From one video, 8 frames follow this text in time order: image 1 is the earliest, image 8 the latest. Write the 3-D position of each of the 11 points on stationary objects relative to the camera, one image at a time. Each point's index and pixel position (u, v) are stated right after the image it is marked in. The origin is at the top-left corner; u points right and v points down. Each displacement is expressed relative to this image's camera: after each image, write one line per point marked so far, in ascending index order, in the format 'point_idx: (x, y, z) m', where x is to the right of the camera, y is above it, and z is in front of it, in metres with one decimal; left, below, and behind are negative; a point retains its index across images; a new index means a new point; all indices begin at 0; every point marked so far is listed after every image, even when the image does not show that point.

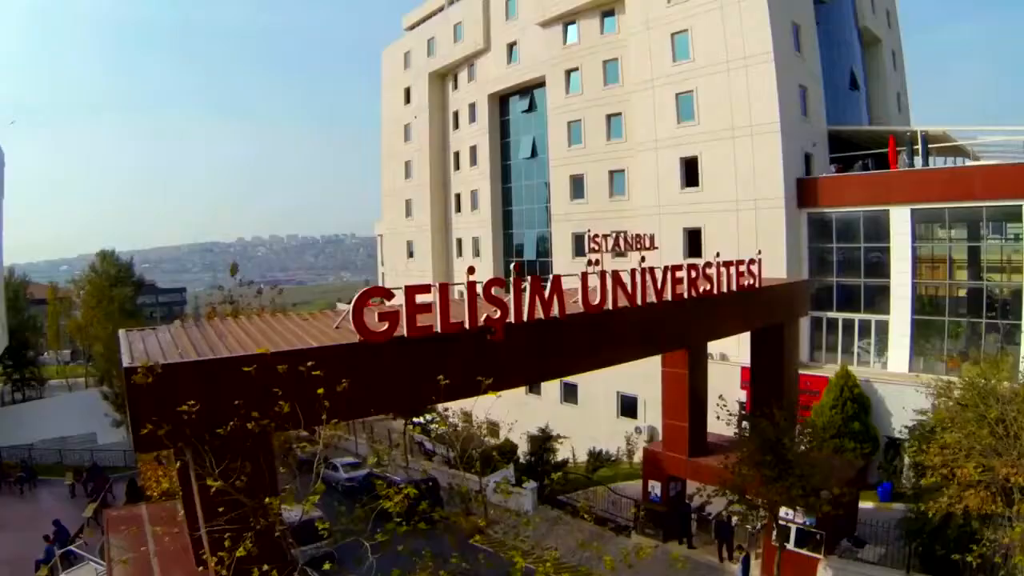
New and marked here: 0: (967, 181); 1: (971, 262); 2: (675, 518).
0: (+14.2, +3.2, +19.3) m
1: (+14.9, +1.2, +19.4) m
2: (+3.7, -5.3, +14.7) m
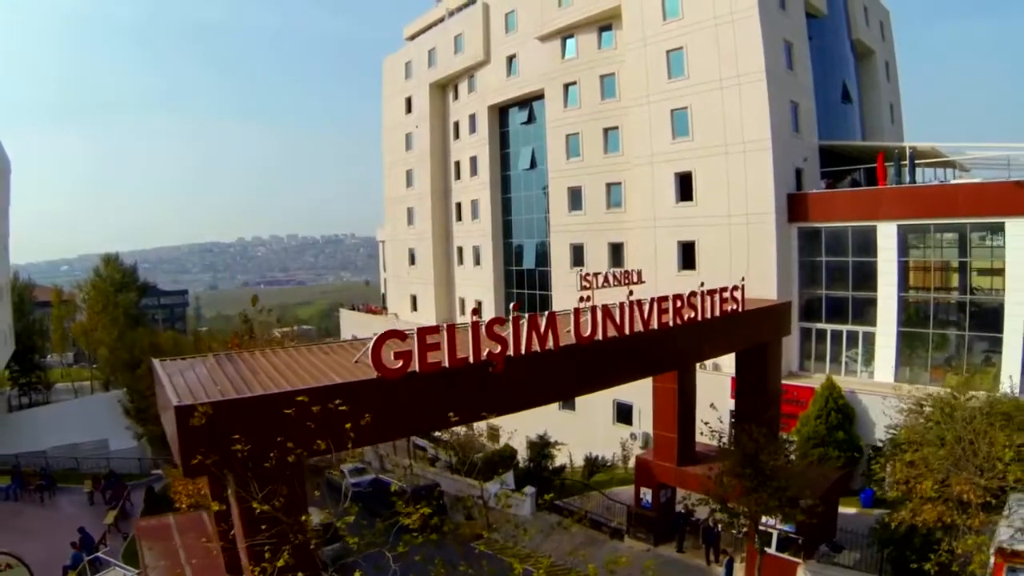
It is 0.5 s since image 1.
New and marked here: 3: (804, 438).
0: (+14.1, +2.8, +20.0) m
1: (+14.9, +0.8, +20.2) m
2: (+3.7, -5.7, +15.4) m
3: (+8.4, -4.3, +18.1) m
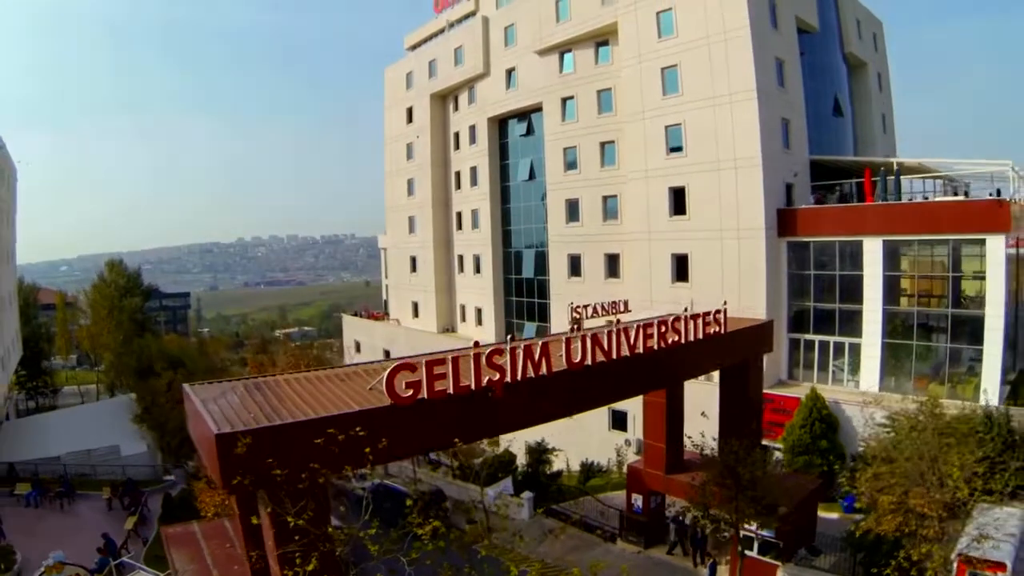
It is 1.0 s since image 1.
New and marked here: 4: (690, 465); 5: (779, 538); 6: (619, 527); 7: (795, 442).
0: (+14.1, +2.4, +20.8) m
1: (+14.8, +0.4, +21.0) m
2: (+3.7, -6.2, +16.2) m
3: (+8.4, -4.8, +18.9) m
4: (+4.5, -4.4, +16.0) m
5: (+5.8, -5.4, +13.6) m
6: (+2.9, -6.3, +16.9) m
7: (+8.5, -4.6, +18.8) m
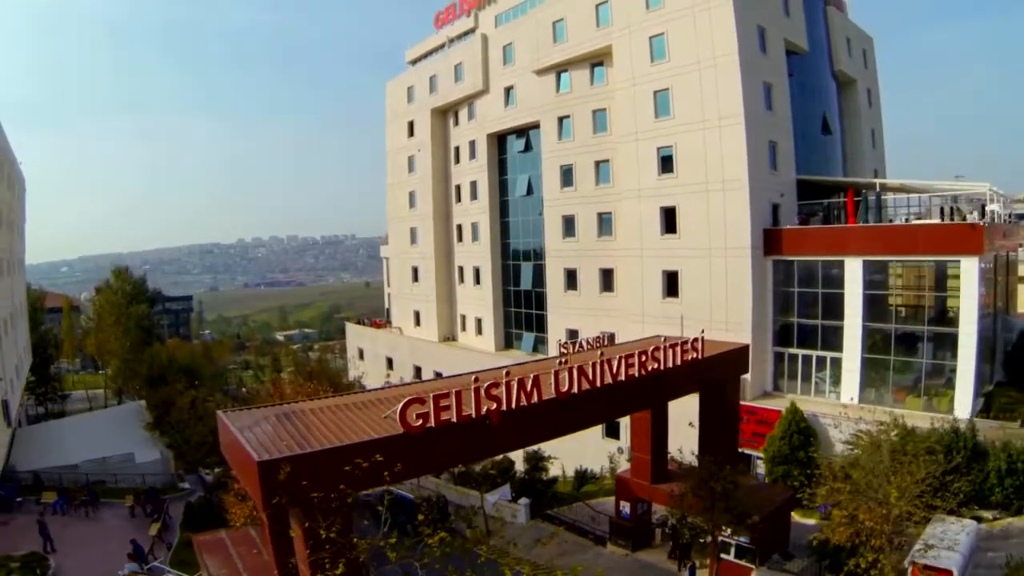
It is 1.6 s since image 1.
0: (+14.0, +1.7, +22.0) m
1: (+14.8, -0.3, +22.2) m
2: (+3.6, -6.8, +17.4) m
3: (+8.3, -5.4, +20.1) m
4: (+4.4, -5.1, +17.1) m
5: (+5.7, -6.0, +14.8) m
6: (+2.8, -7.0, +18.1) m
7: (+8.4, -5.3, +19.9) m
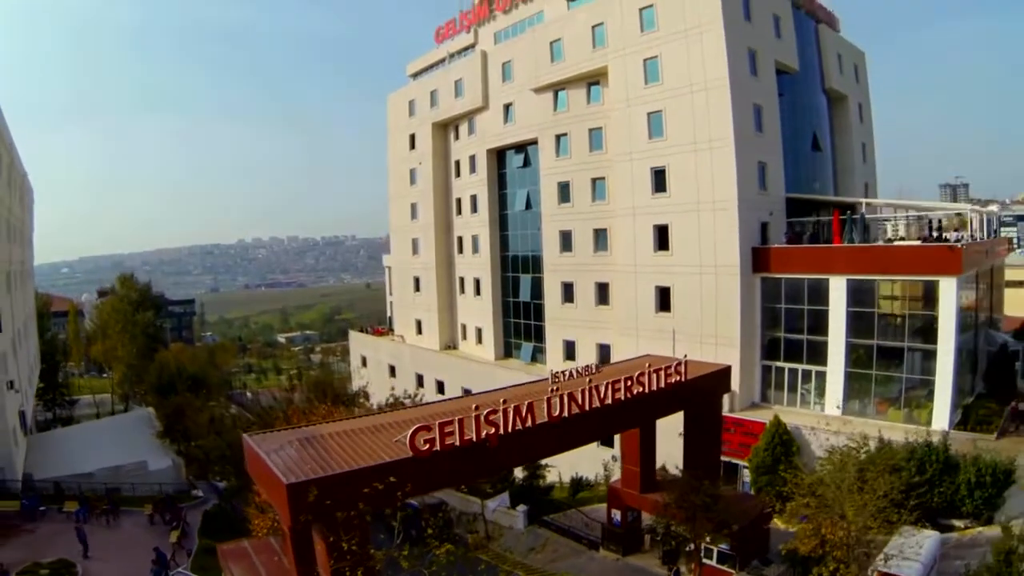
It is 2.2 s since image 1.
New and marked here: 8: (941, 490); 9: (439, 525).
0: (+14.0, +1.1, +23.0) m
1: (+14.7, -0.9, +23.2) m
2: (+3.6, -7.4, +18.5) m
3: (+8.2, -6.0, +21.1) m
4: (+4.3, -5.7, +18.2) m
5: (+5.6, -6.6, +15.8) m
6: (+2.7, -7.6, +19.1) m
7: (+8.4, -5.9, +21.0) m
8: (+13.0, -6.2, +18.9) m
9: (-2.0, -6.6, +17.5) m
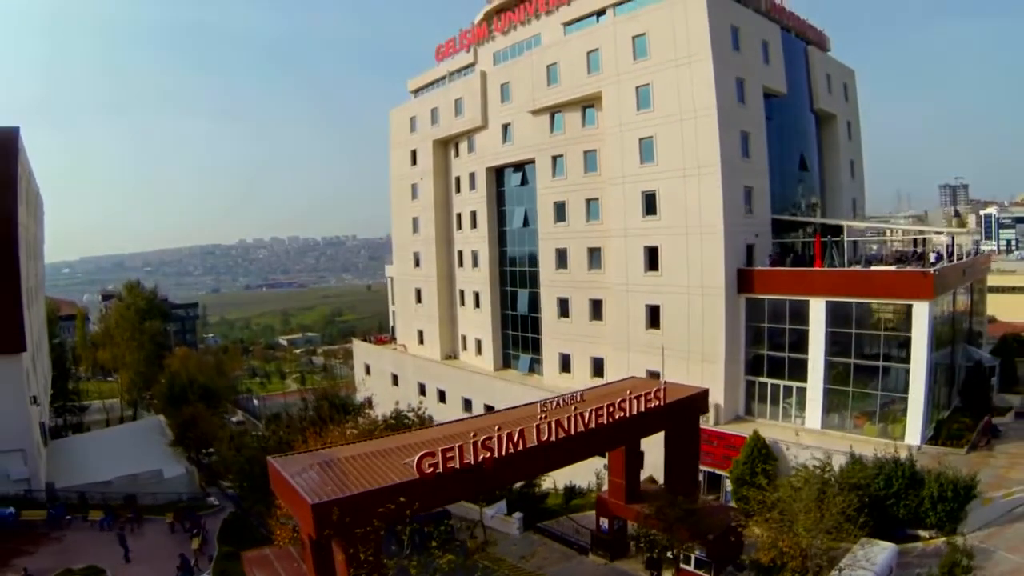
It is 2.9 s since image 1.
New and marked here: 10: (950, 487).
0: (+13.9, +0.2, +24.5) m
1: (+14.6, -1.8, +24.7) m
2: (+3.4, -8.2, +19.9) m
3: (+8.1, -6.9, +22.6) m
4: (+4.2, -6.5, +19.6) m
5: (+5.5, -7.4, +17.3) m
6: (+2.6, -8.4, +20.5) m
7: (+8.2, -6.7, +22.4) m
8: (+12.9, -7.0, +20.3) m
9: (-2.2, -7.4, +18.9) m
10: (+13.9, -6.3, +19.7) m
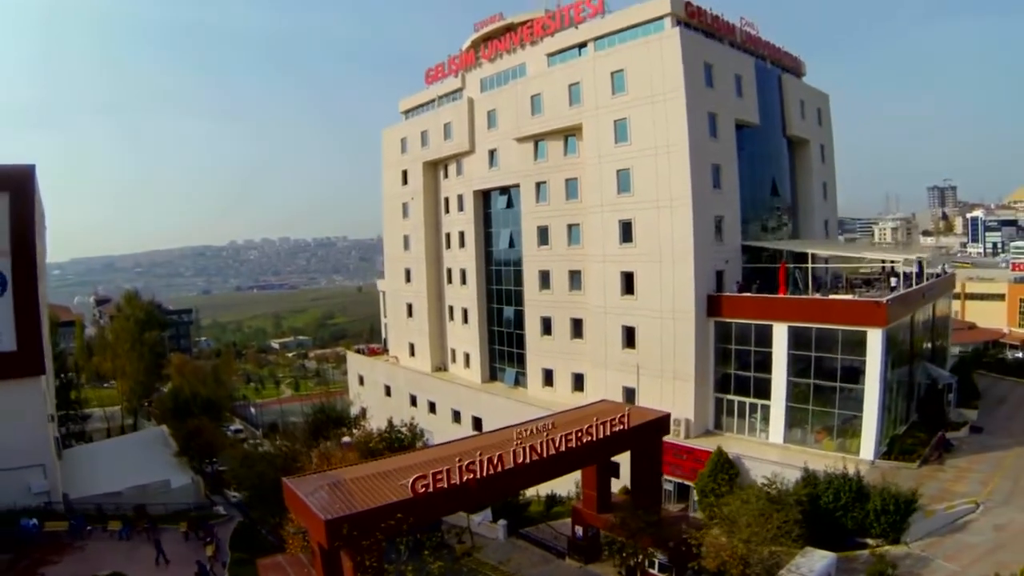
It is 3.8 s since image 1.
0: (+13.3, -0.9, +26.8) m
1: (+14.0, -2.9, +26.9) m
2: (+2.9, -9.3, +22.0) m
3: (+7.5, -8.0, +24.8) m
4: (+3.7, -7.6, +21.8) m
5: (+5.0, -8.5, +19.4) m
6: (+2.0, -9.5, +22.7) m
7: (+7.6, -7.8, +24.6) m
8: (+12.3, -8.1, +22.6) m
9: (-2.7, -8.5, +21.0) m
10: (+13.3, -7.4, +22.0) m
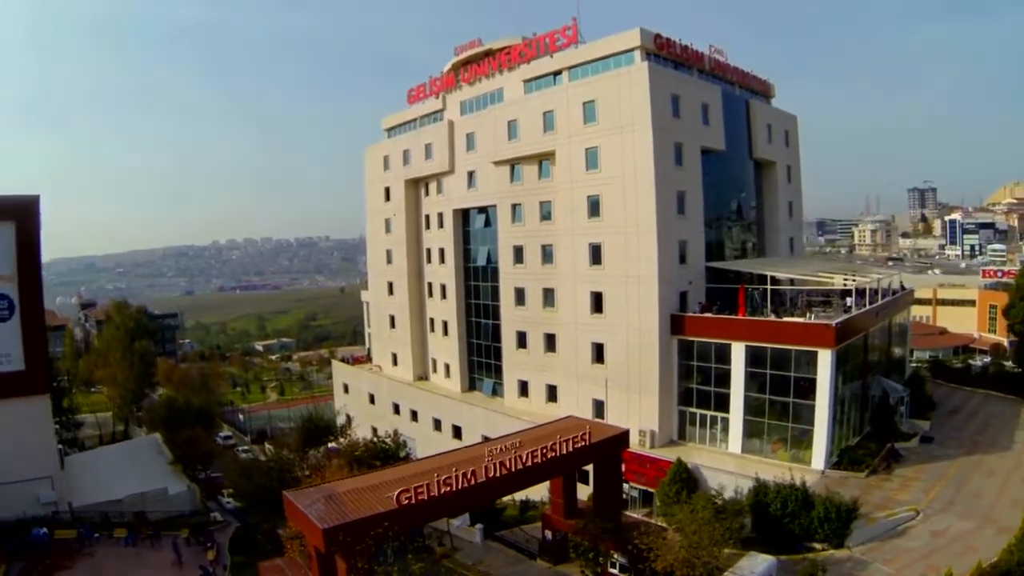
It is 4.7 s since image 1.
0: (+12.3, -1.9, +29.2) m
1: (+13.0, -3.9, +29.4) m
2: (+1.9, -10.3, +24.2) m
3: (+6.5, -9.0, +27.1) m
4: (+2.8, -8.6, +24.0) m
5: (+4.1, -9.5, +21.7) m
6: (+1.1, -10.5, +24.9) m
7: (+6.7, -8.8, +26.9) m
8: (+11.4, -9.2, +25.0) m
9: (-3.6, -9.5, +23.1) m
10: (+12.4, -8.5, +24.4) m
